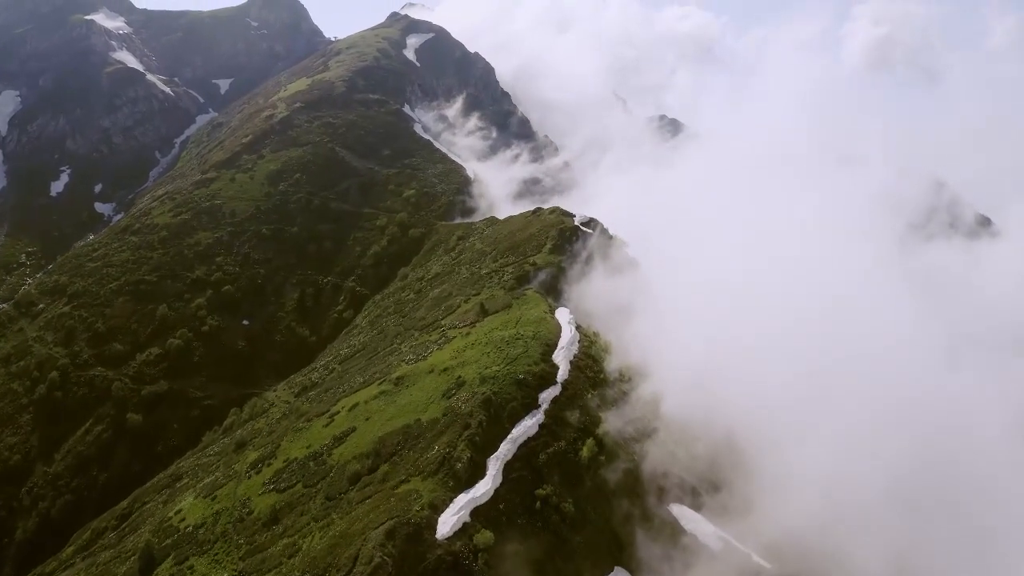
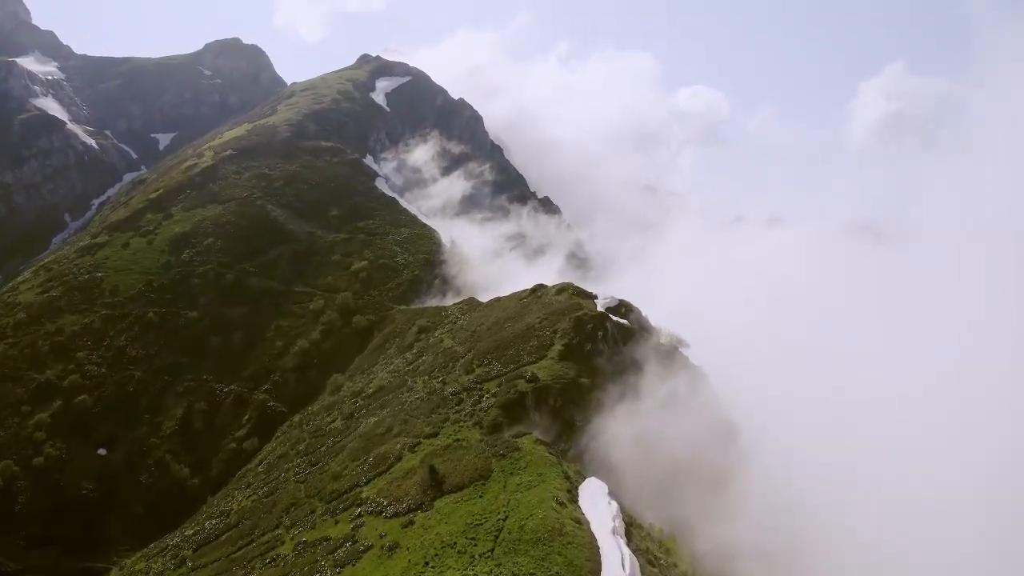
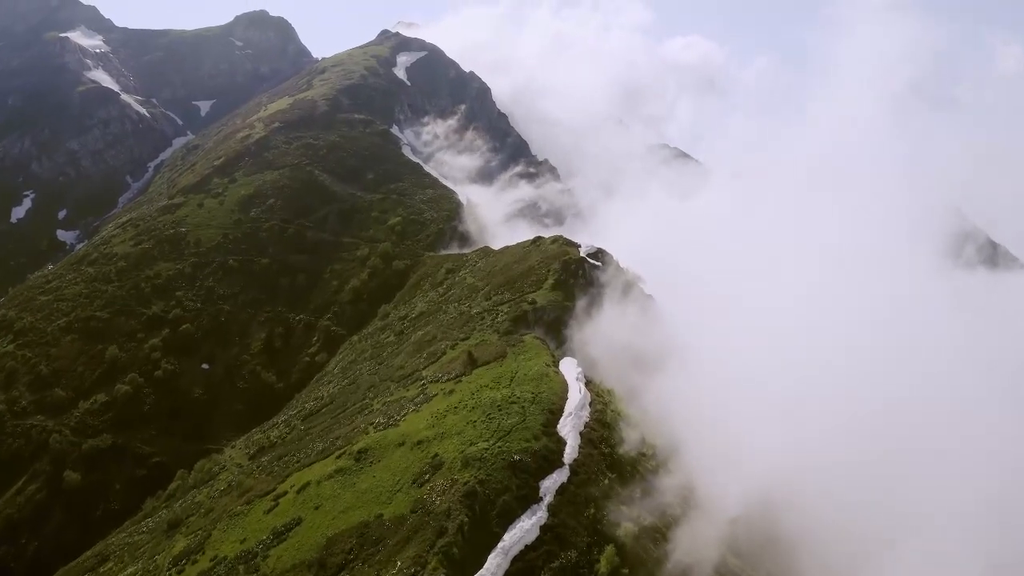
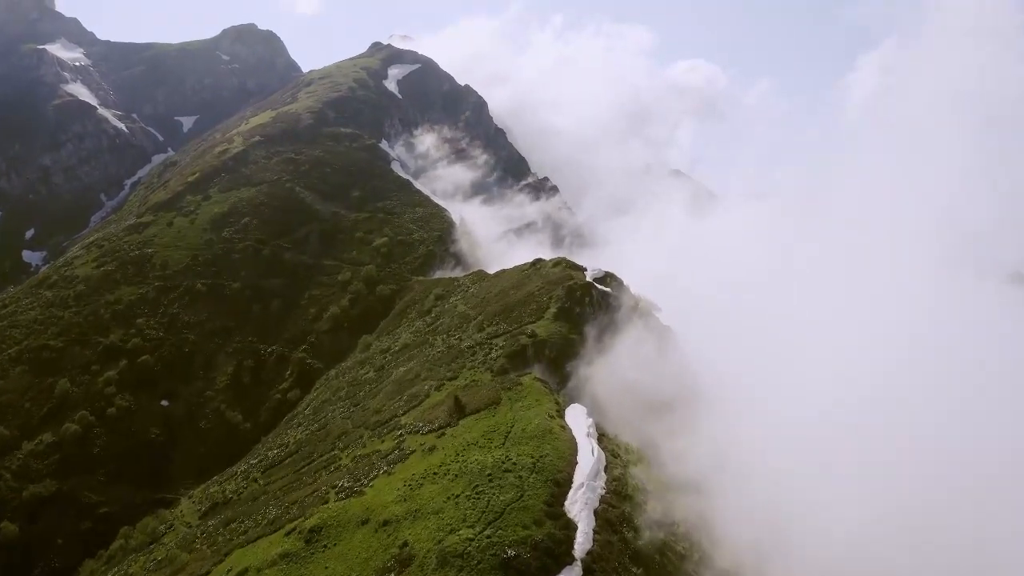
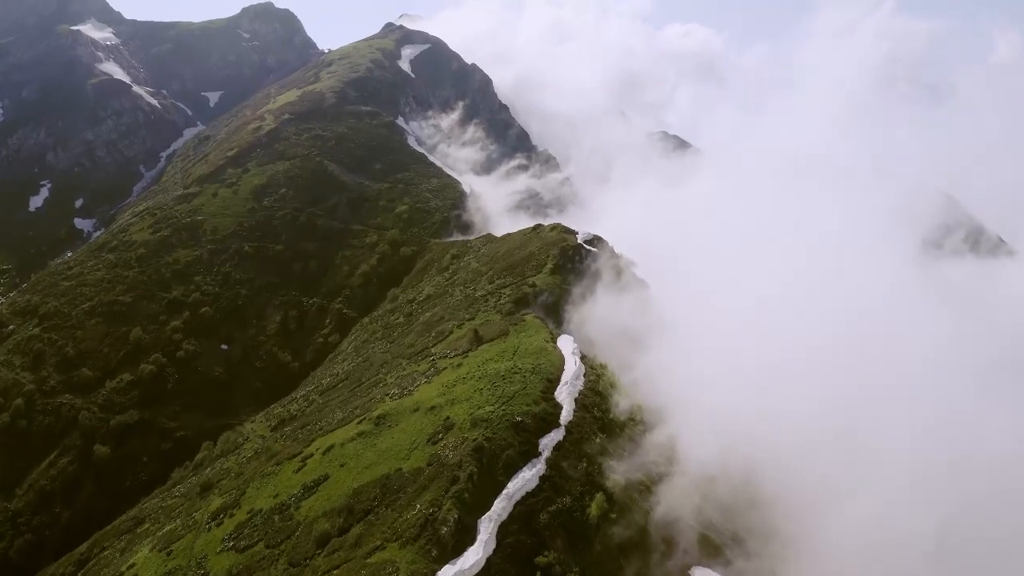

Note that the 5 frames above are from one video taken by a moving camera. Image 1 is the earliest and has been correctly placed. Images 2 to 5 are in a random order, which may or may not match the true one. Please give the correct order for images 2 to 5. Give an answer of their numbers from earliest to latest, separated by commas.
5, 3, 4, 2
